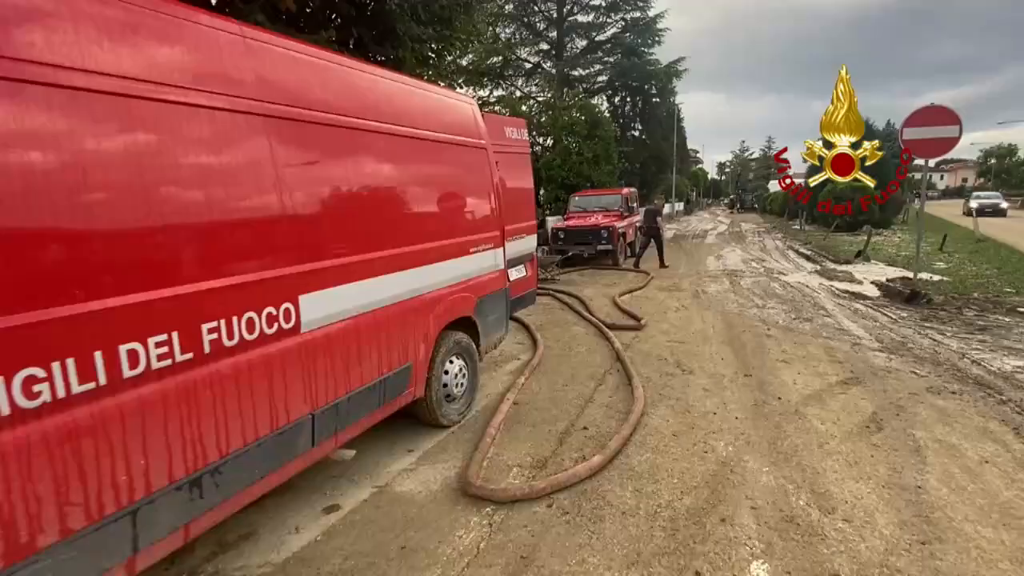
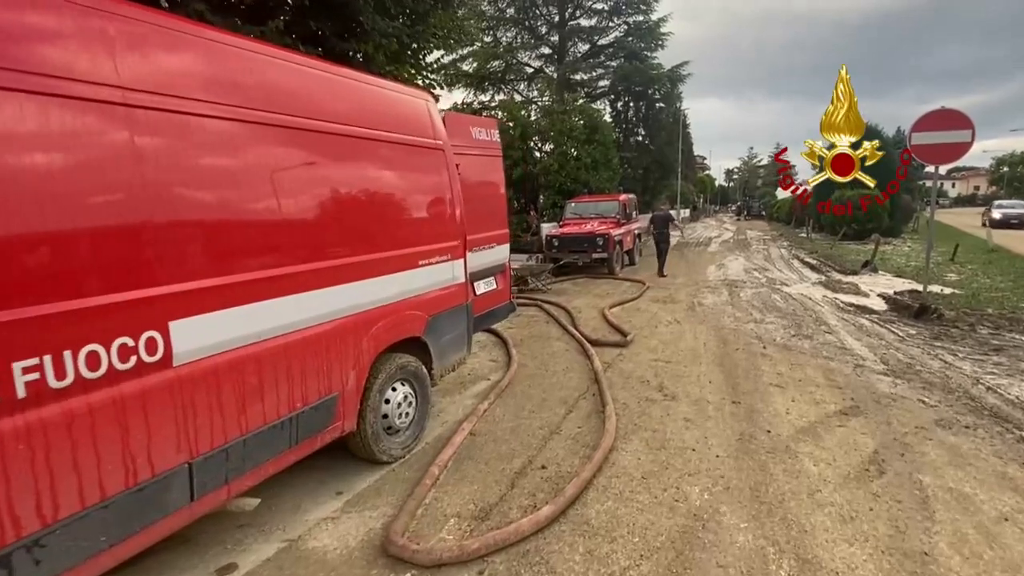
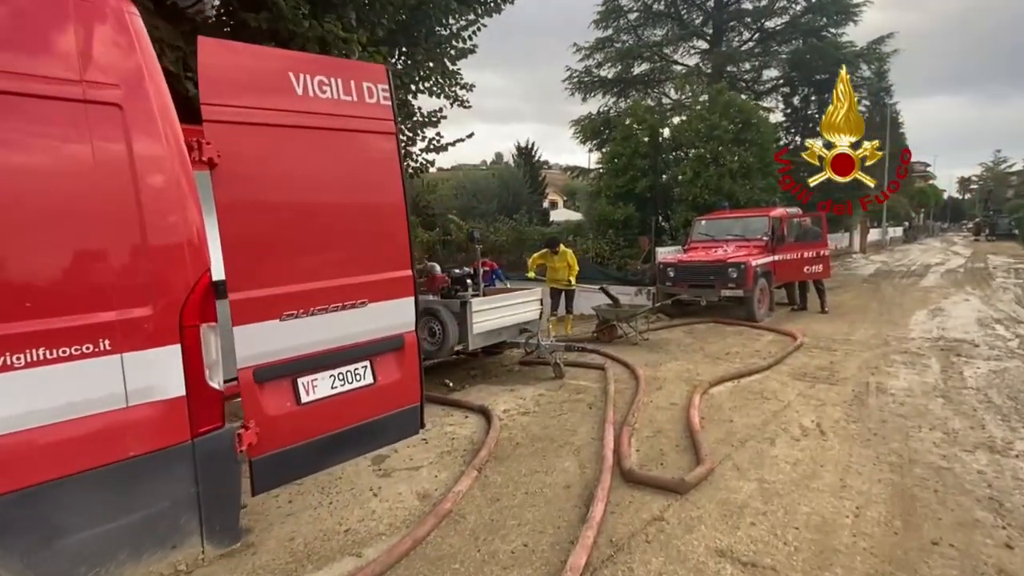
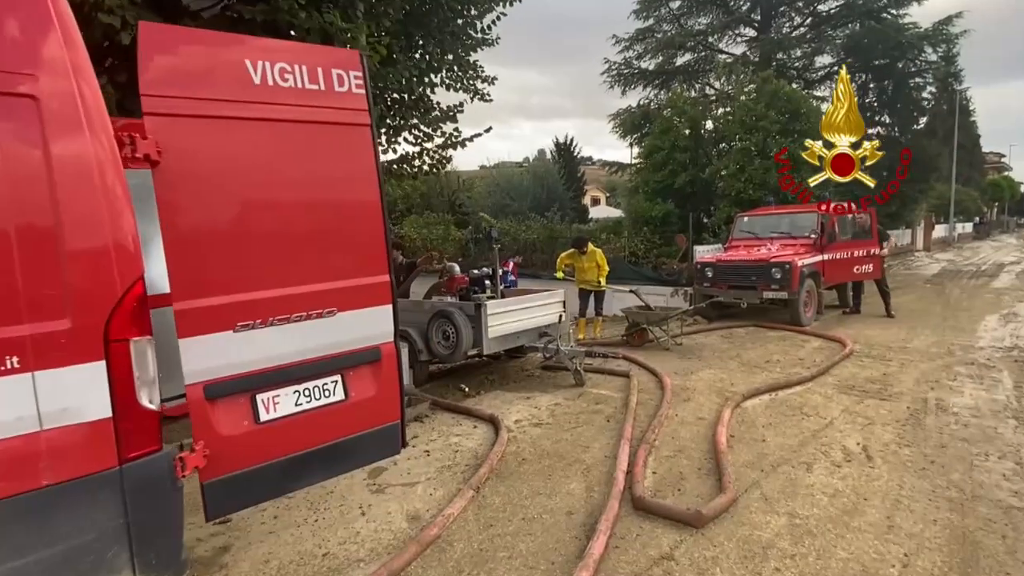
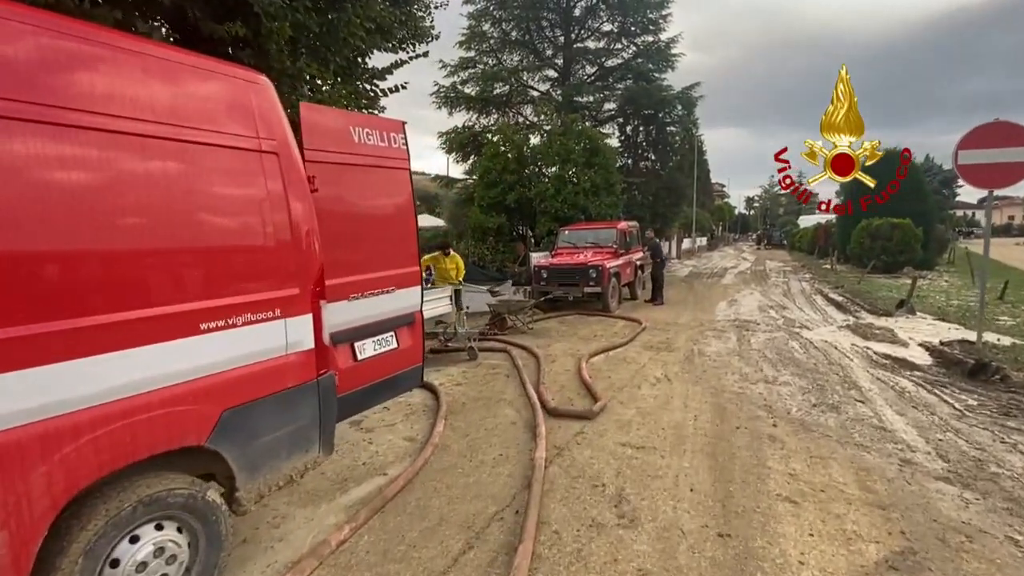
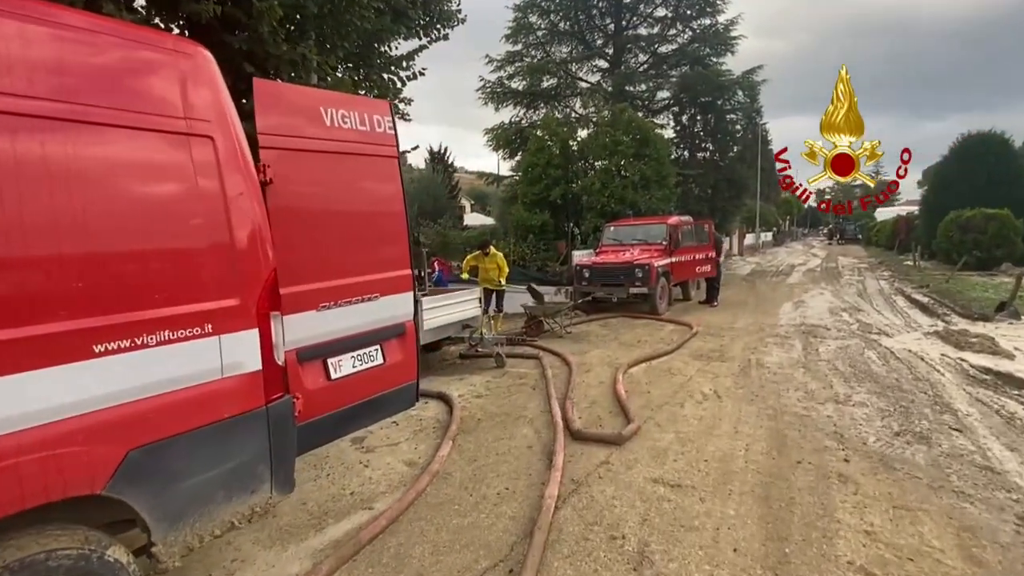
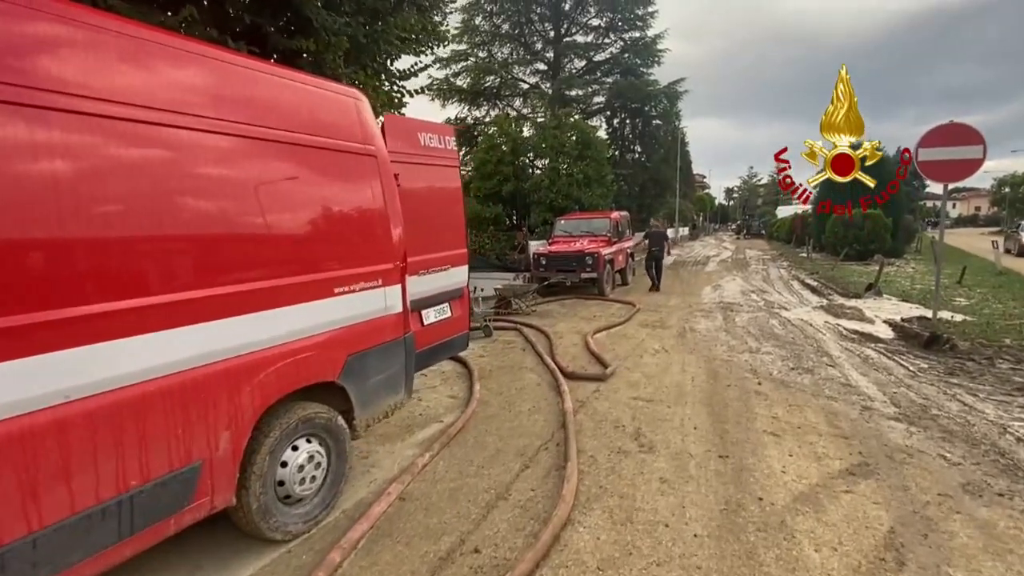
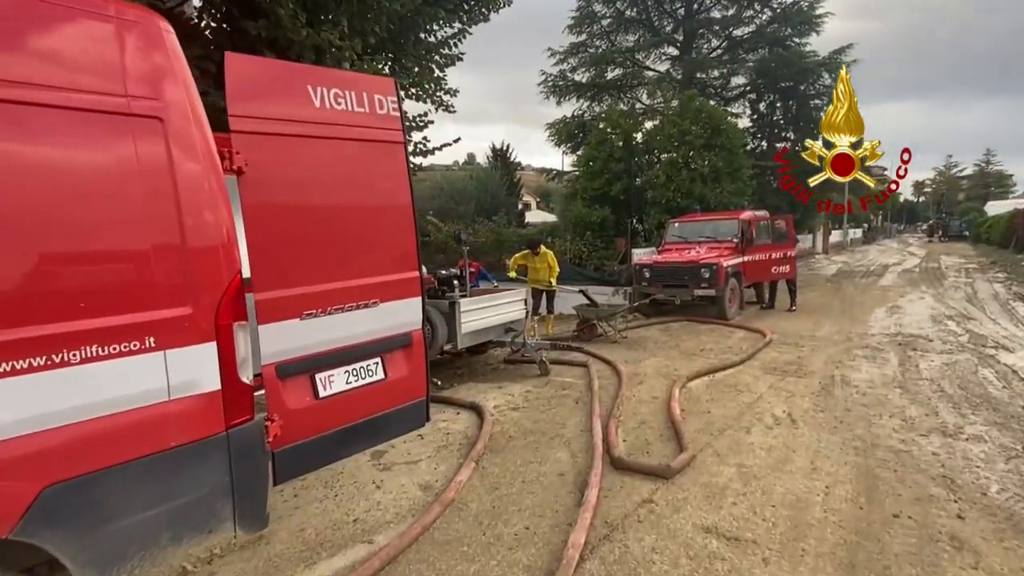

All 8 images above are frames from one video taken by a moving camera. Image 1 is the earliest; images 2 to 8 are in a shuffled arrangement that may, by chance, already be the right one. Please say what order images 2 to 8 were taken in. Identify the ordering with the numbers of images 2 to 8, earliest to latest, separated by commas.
2, 7, 5, 6, 8, 3, 4
